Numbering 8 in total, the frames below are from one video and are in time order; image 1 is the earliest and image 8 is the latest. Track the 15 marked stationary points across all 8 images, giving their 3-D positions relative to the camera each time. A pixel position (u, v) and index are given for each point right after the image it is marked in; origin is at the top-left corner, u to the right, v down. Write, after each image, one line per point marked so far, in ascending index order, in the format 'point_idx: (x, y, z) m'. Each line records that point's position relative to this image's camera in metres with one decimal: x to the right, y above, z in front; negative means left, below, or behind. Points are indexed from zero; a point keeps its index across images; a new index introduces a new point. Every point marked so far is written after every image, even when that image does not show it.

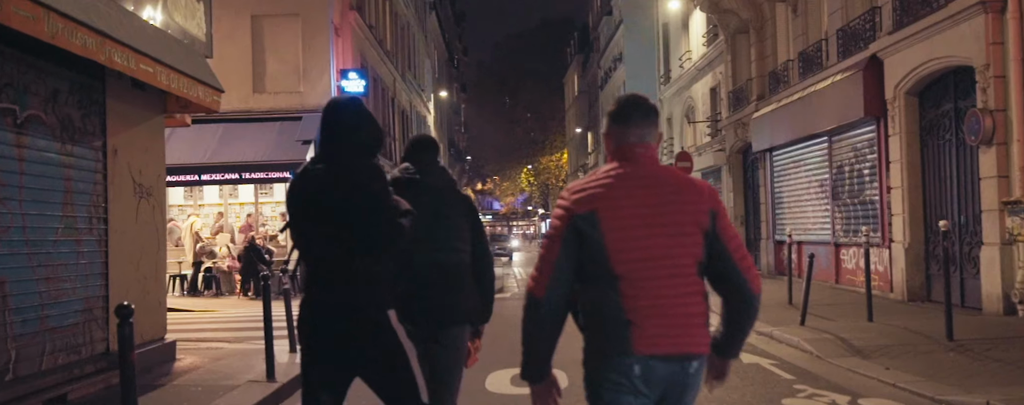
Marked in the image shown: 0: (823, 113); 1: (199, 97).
0: (+6.1, +1.8, +18.0) m
1: (-3.0, +1.0, +8.7) m
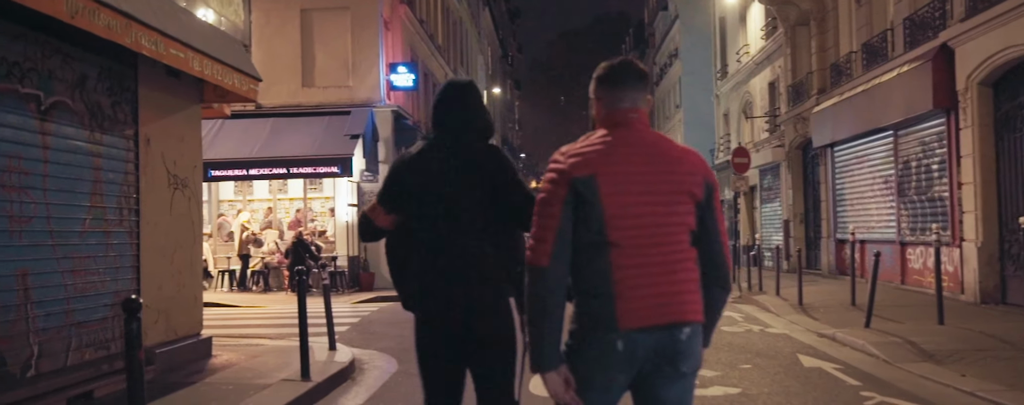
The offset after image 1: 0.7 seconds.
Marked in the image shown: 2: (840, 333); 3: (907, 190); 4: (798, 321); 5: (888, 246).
0: (+7.1, +1.8, +17.1) m
1: (-2.6, +1.1, +8.5) m
2: (+4.0, -1.6, +11.2) m
3: (+7.5, +0.2, +17.3) m
4: (+4.3, -1.8, +13.7) m
5: (+7.6, -0.9, +18.4) m
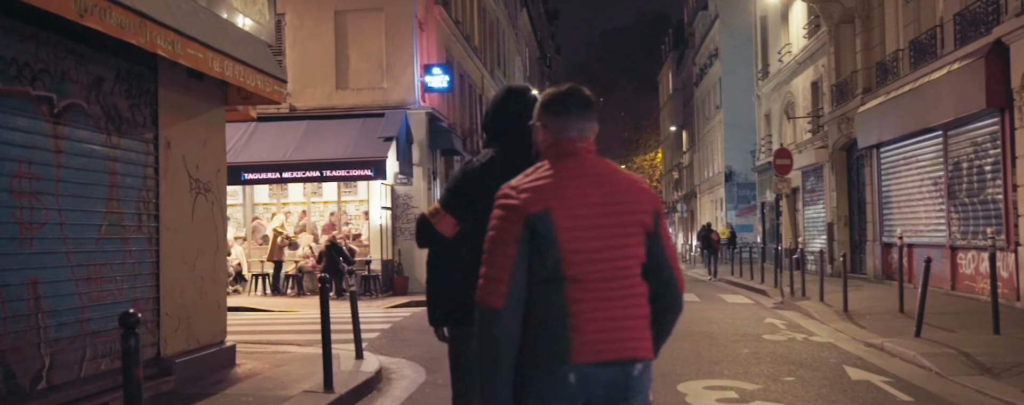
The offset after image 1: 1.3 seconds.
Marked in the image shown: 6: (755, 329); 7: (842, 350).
0: (+7.7, +1.8, +16.5) m
1: (-2.3, +1.0, +8.2) m
2: (+4.4, -1.6, +10.7) m
3: (+8.1, +0.2, +16.6) m
4: (+4.8, -1.8, +13.2) m
5: (+8.3, -0.9, +17.7) m
6: (+3.4, -1.8, +12.9) m
7: (+3.9, -1.7, +10.7) m
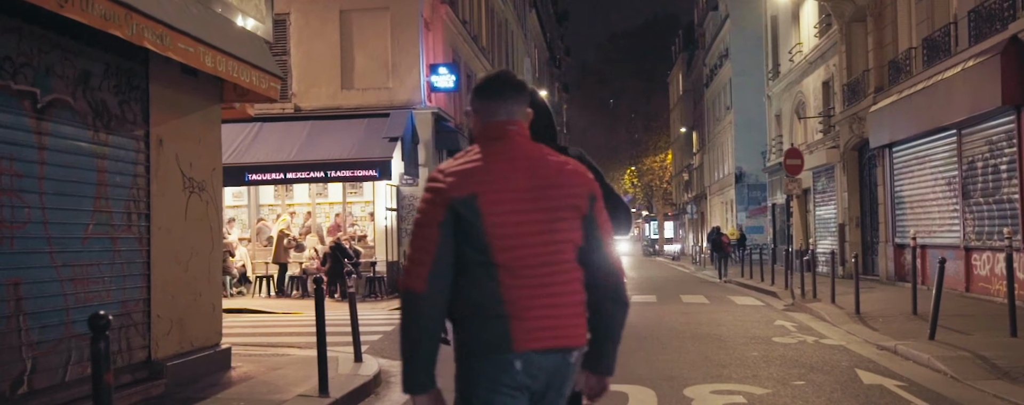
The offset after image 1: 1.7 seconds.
0: (+7.8, +1.8, +16.2) m
1: (-2.3, +1.1, +8.0) m
2: (+4.4, -1.6, +10.4) m
3: (+8.2, +0.2, +16.3) m
4: (+4.9, -1.8, +12.9) m
5: (+8.4, -0.9, +17.4) m
6: (+3.5, -1.8, +12.7) m
7: (+3.9, -1.7, +10.5) m
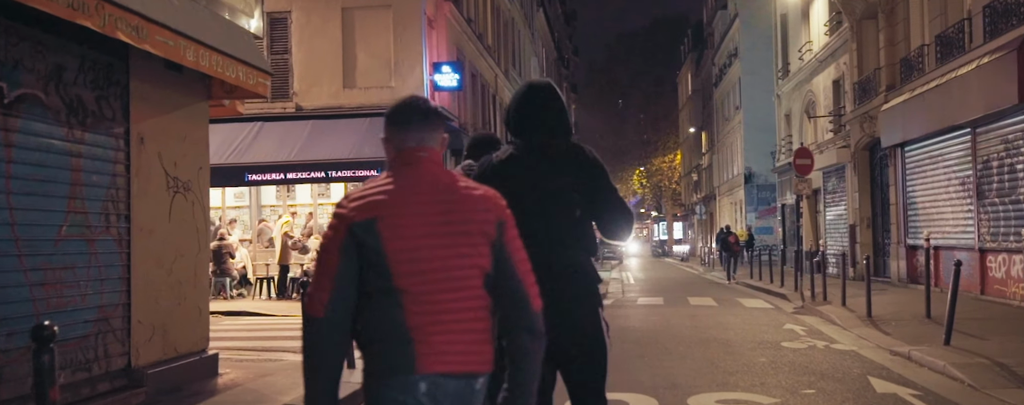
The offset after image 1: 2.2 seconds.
0: (+7.9, +1.8, +15.8) m
1: (-2.3, +1.1, +7.7) m
2: (+4.4, -1.6, +10.0) m
3: (+8.3, +0.2, +15.9) m
4: (+4.9, -1.8, +12.6) m
5: (+8.5, -0.9, +17.0) m
6: (+3.5, -1.8, +12.3) m
7: (+3.9, -1.7, +10.1) m
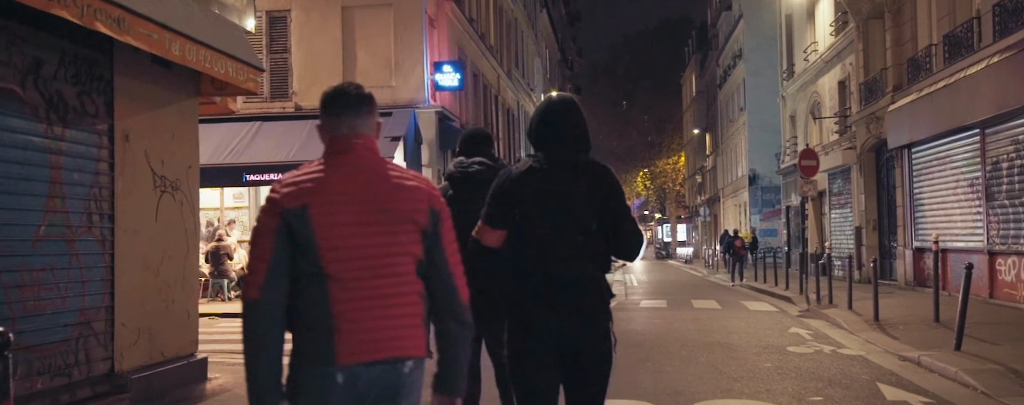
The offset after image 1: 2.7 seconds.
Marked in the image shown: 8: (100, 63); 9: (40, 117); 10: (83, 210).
0: (+7.9, +1.7, +15.5) m
1: (-2.3, +1.1, +7.5) m
2: (+4.4, -1.7, +9.8) m
3: (+8.3, +0.1, +15.6) m
4: (+4.9, -1.9, +12.3) m
5: (+8.5, -1.0, +16.7) m
6: (+3.5, -1.8, +12.0) m
7: (+3.9, -1.7, +9.8) m
8: (-3.0, +1.0, +6.7) m
9: (-3.1, +0.6, +6.0) m
10: (-3.0, 0.0, +6.5) m
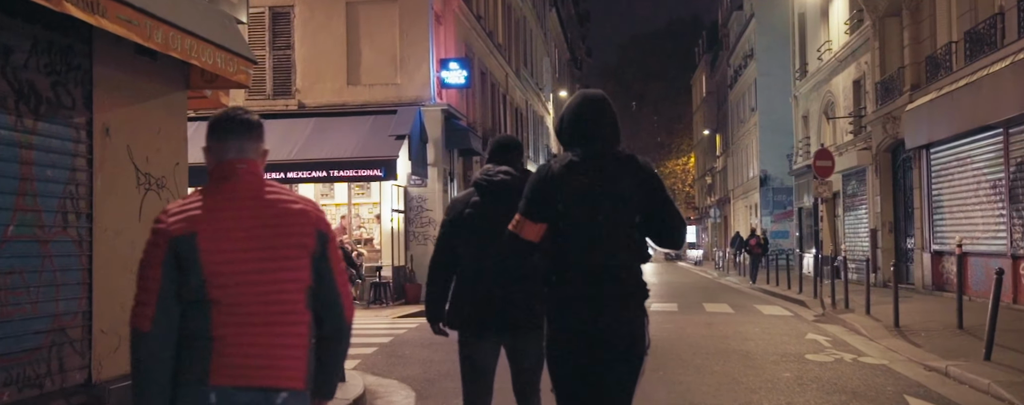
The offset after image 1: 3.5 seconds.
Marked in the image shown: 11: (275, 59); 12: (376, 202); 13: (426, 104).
0: (+8.0, +1.7, +15.0) m
1: (-2.3, +1.1, +7.1) m
2: (+4.5, -1.7, +9.3) m
3: (+8.4, +0.1, +15.1) m
4: (+5.0, -1.9, +11.8) m
5: (+8.6, -1.0, +16.1) m
6: (+3.6, -1.8, +11.5) m
7: (+4.0, -1.8, +9.3) m
8: (-3.0, +1.0, +6.3) m
9: (-3.1, +0.6, +5.6) m
10: (-3.0, 0.0, +6.0) m
11: (-5.1, +3.1, +19.8) m
12: (-2.9, 0.0, +19.4) m
13: (-1.8, +2.1, +19.4) m
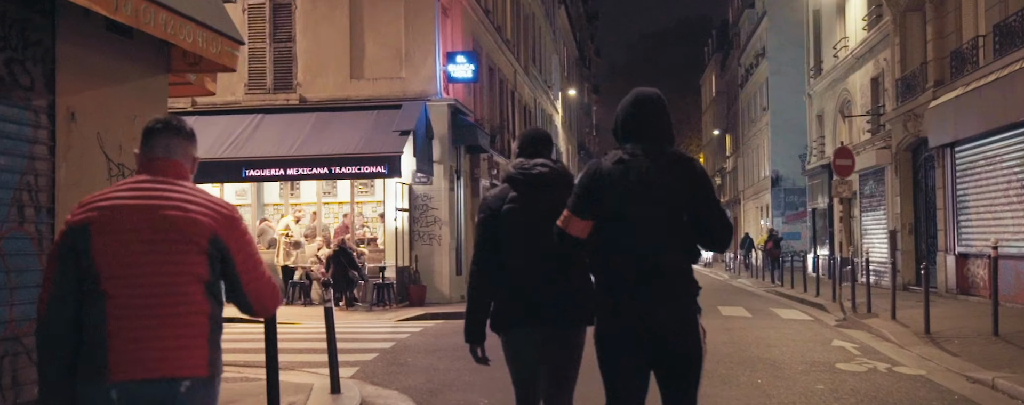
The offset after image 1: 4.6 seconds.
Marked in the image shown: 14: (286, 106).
0: (+8.2, +1.7, +14.2) m
1: (-2.2, +1.1, +6.4) m
2: (+4.6, -1.7, +8.5) m
3: (+8.6, +0.1, +14.3) m
4: (+5.1, -1.9, +11.0) m
5: (+8.8, -1.0, +15.4) m
6: (+3.7, -1.8, +10.8) m
7: (+4.0, -1.7, +8.6) m
8: (-2.9, +1.1, +5.6) m
9: (-3.0, +0.6, +4.9) m
10: (-2.9, 0.0, +5.3) m
11: (-4.9, +3.2, +19.1) m
12: (-2.8, +0.1, +18.7) m
13: (-1.6, +2.1, +18.7) m
14: (-4.7, +2.0, +18.9) m
